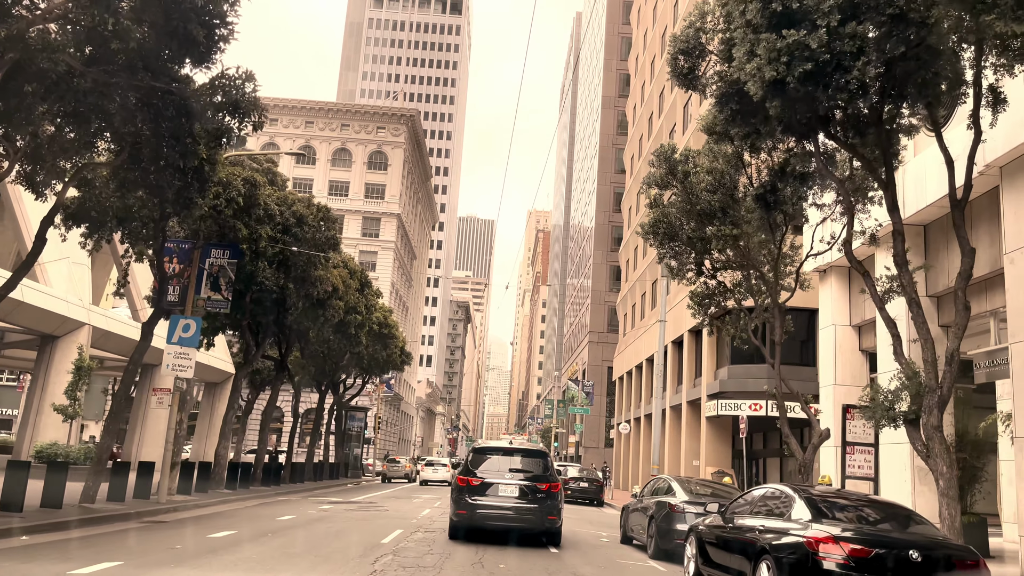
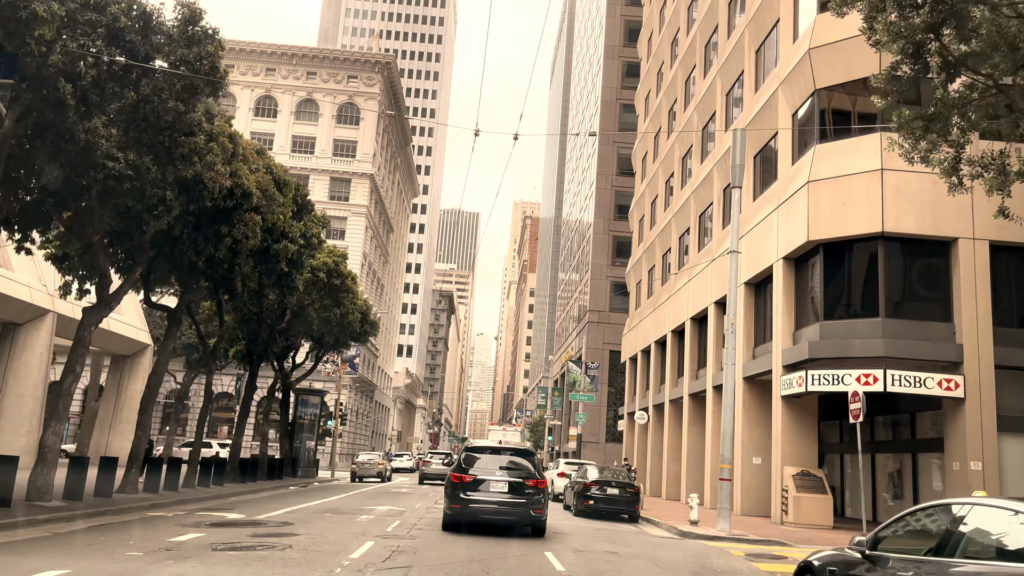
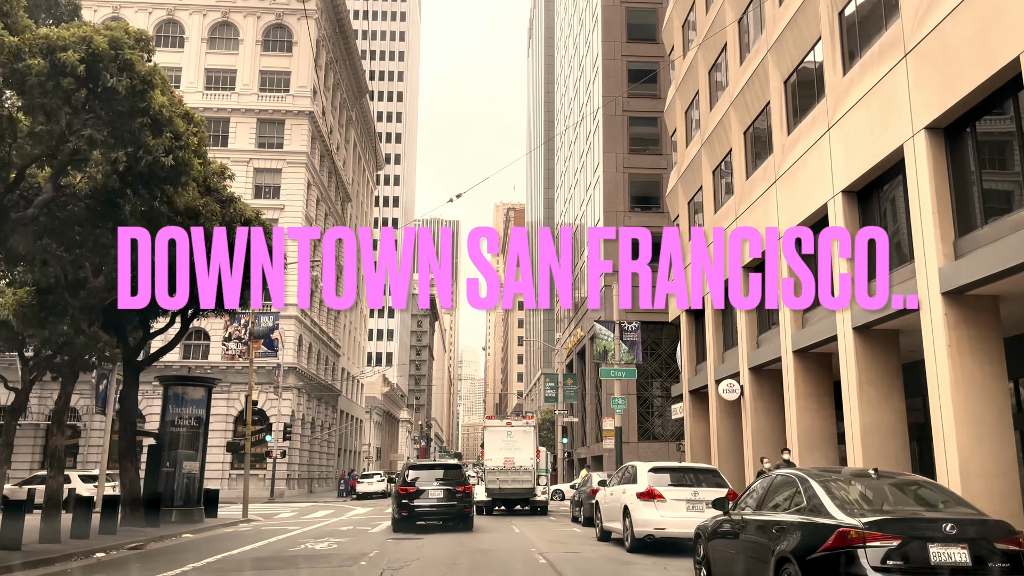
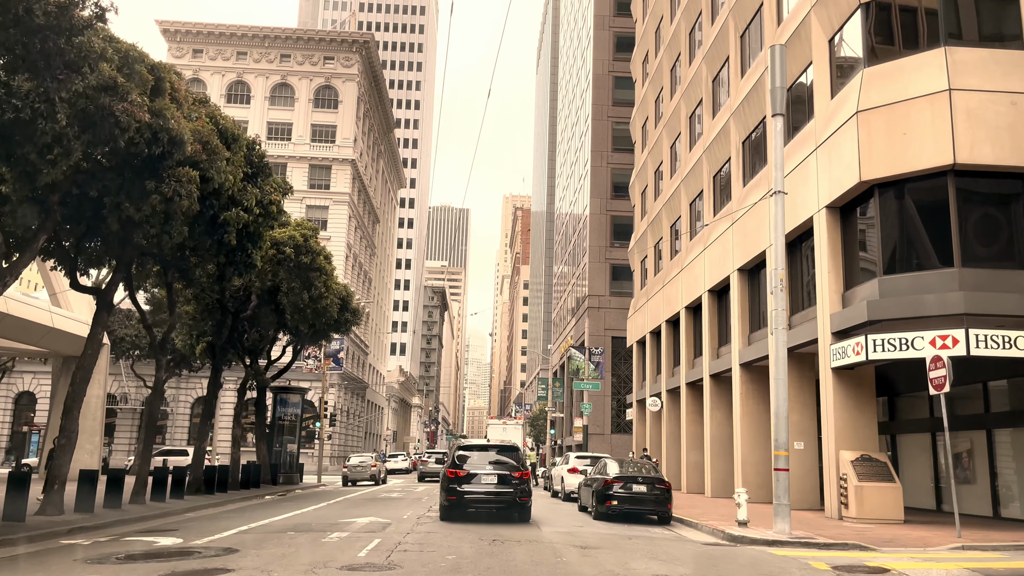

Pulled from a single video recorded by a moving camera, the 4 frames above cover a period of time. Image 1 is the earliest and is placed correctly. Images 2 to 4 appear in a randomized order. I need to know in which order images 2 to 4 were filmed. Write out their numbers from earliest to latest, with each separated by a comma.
2, 4, 3
